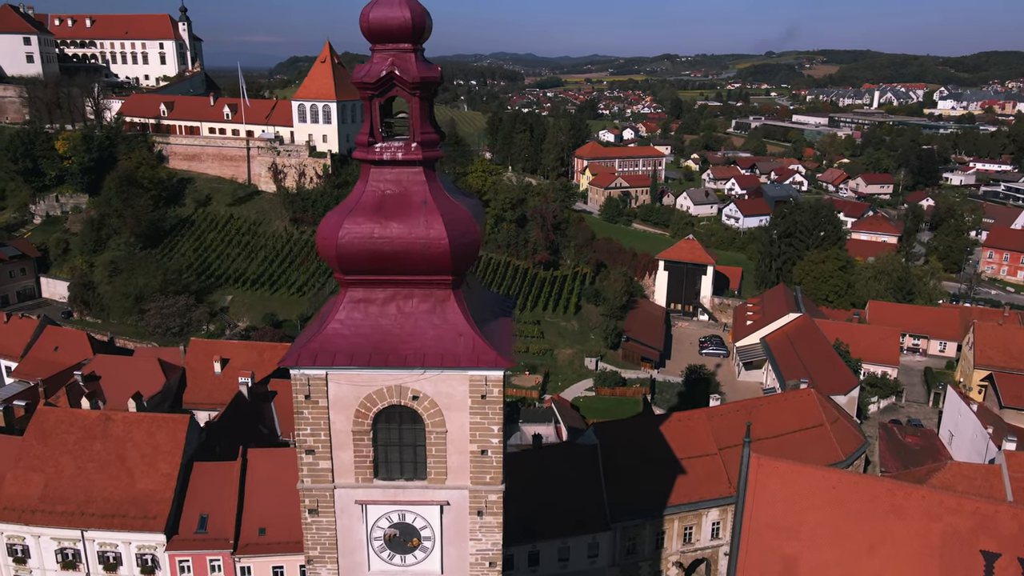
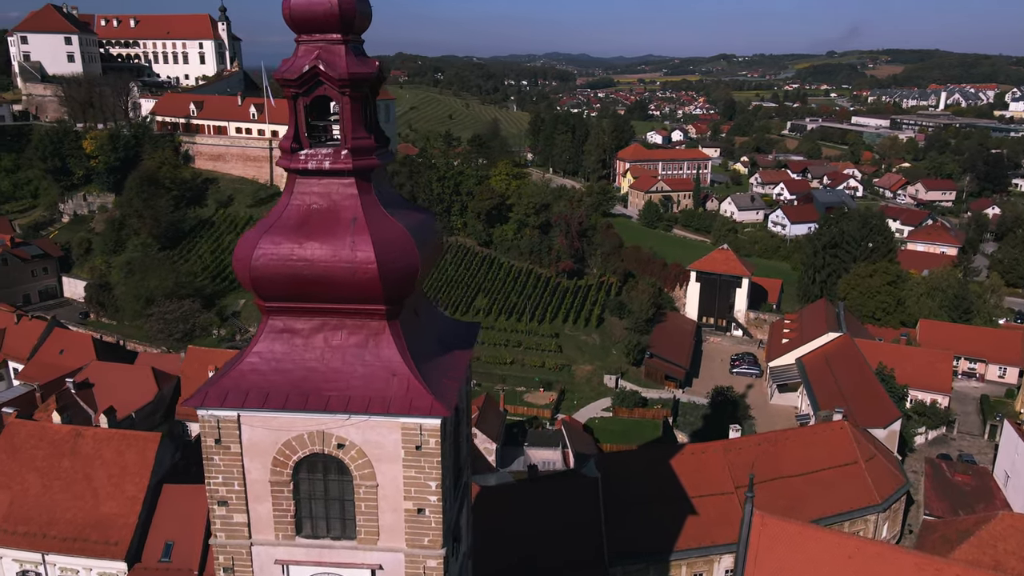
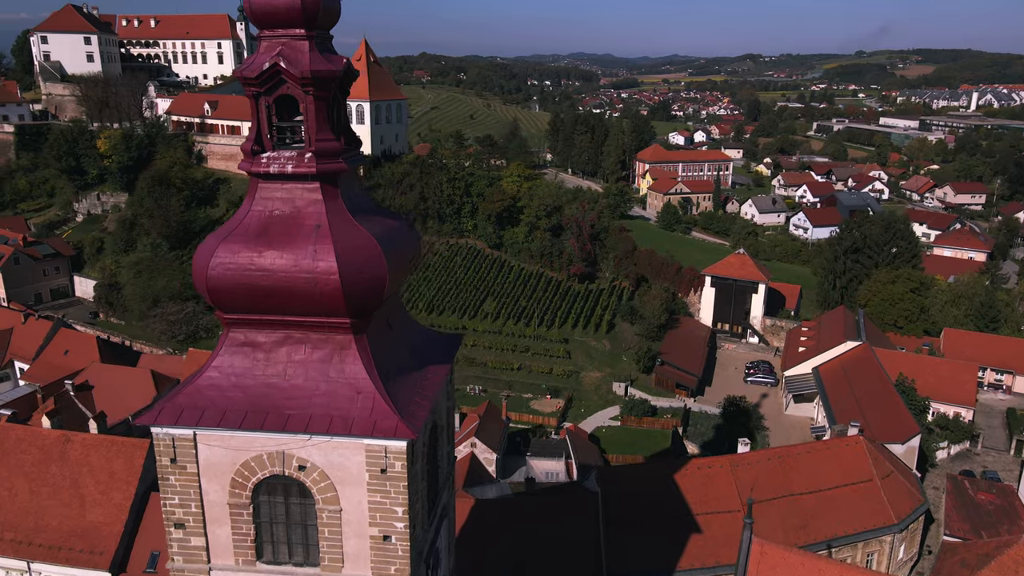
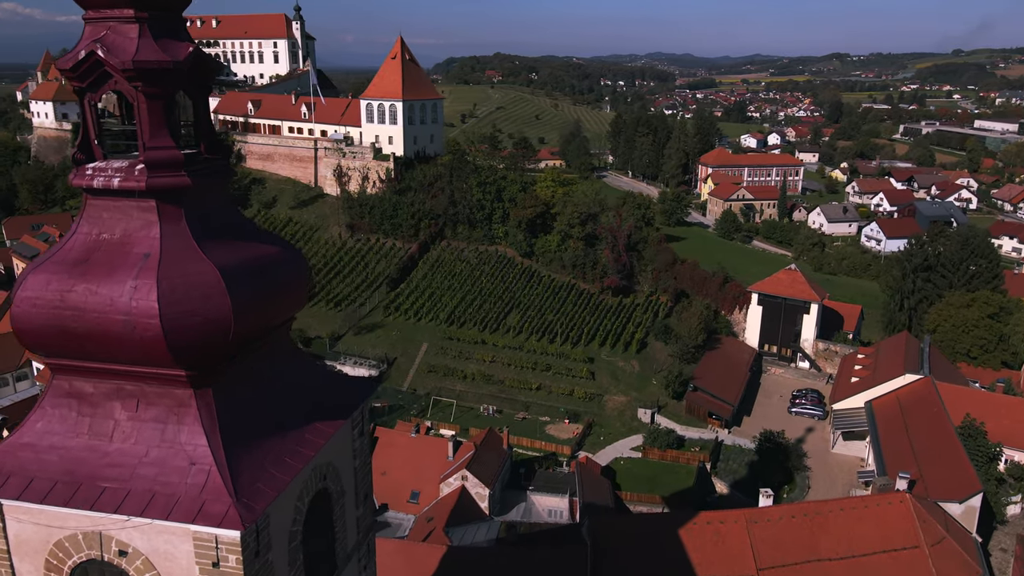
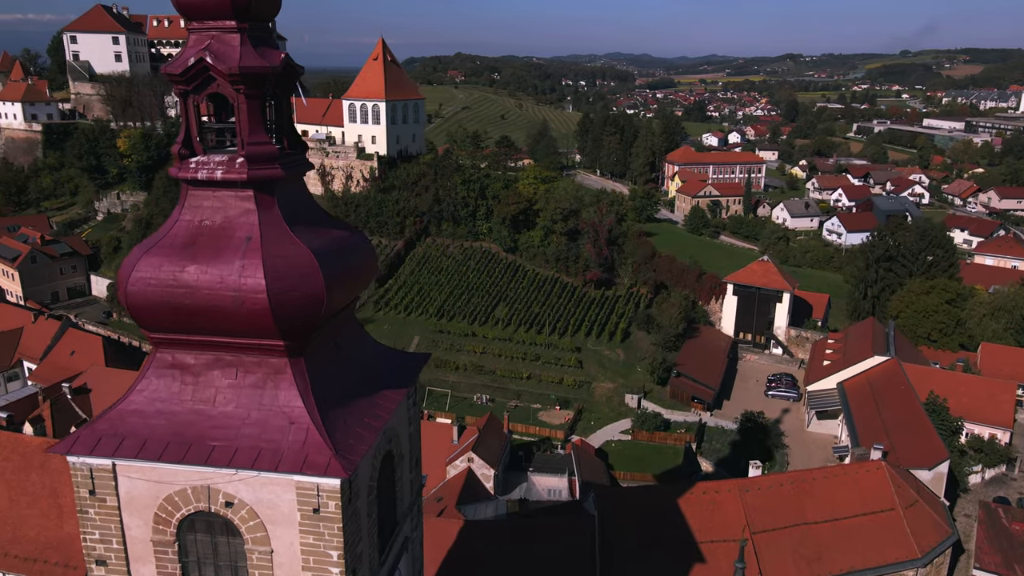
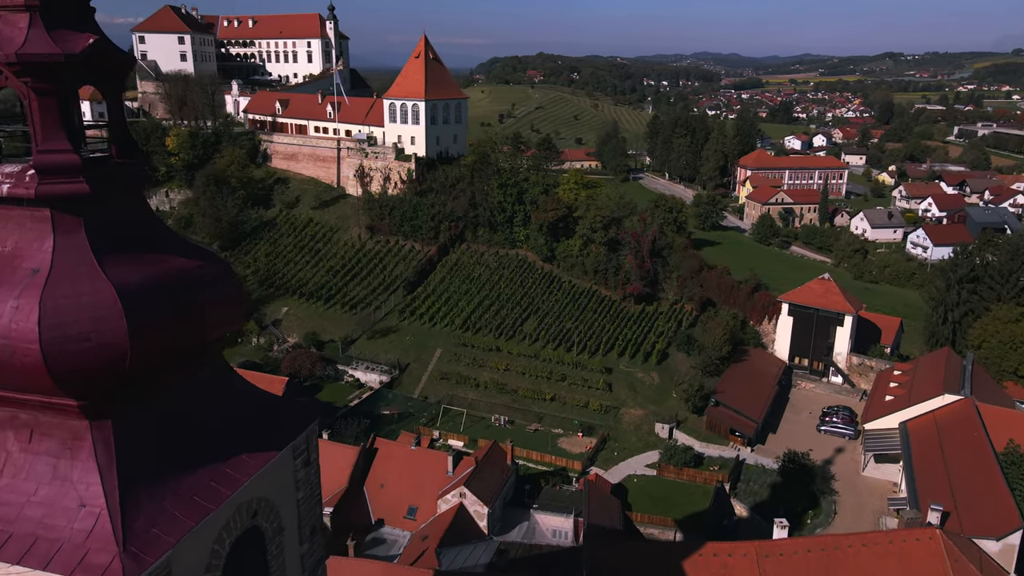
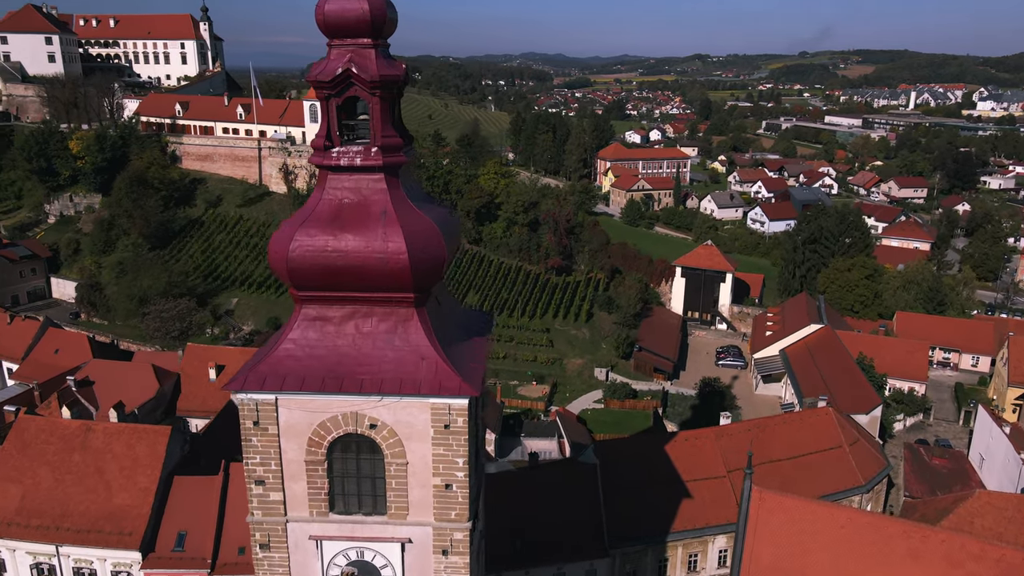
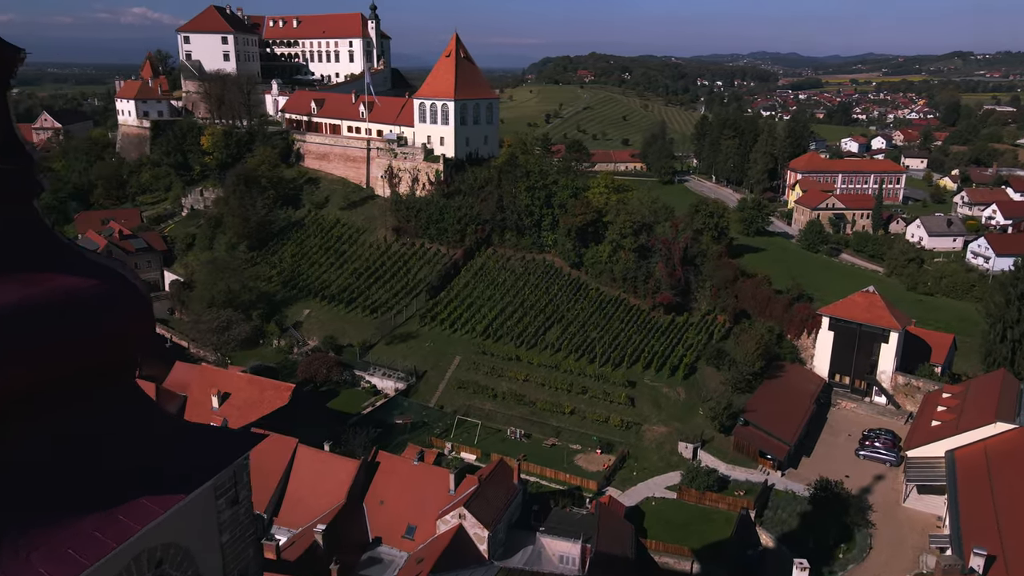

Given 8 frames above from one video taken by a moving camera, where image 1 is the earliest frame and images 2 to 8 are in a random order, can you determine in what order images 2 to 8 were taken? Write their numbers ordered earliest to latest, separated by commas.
7, 2, 3, 5, 4, 6, 8
